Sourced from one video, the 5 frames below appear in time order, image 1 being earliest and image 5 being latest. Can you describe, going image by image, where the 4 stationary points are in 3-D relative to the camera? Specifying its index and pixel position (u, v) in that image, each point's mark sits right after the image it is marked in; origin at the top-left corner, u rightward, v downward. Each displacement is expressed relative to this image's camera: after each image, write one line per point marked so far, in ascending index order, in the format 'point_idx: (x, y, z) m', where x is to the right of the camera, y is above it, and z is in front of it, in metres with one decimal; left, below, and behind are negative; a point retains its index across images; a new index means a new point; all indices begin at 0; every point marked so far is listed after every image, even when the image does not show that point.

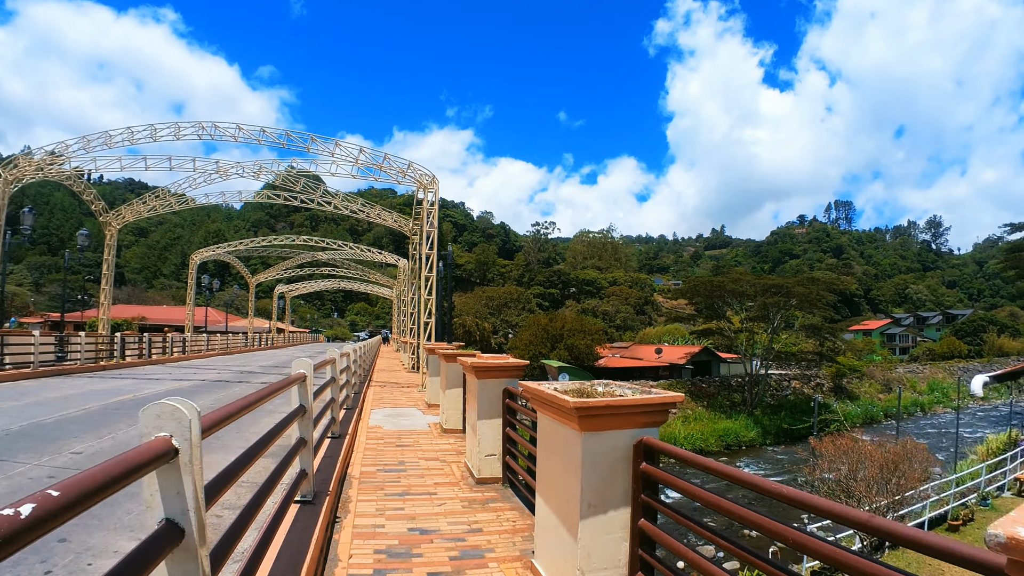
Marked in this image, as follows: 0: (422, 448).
0: (-1.0, -1.8, +6.2) m
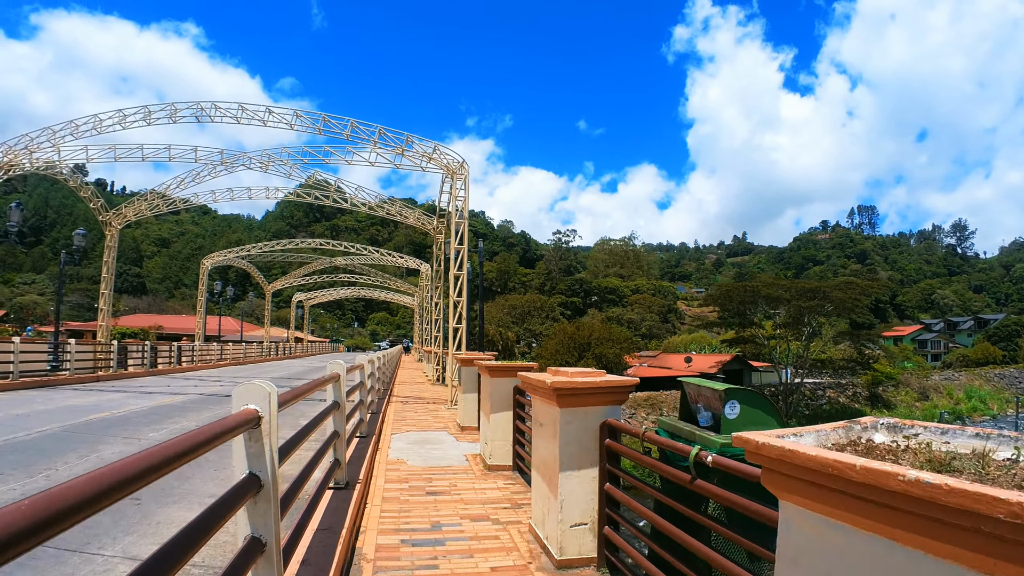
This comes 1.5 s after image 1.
0: (-0.4, -1.7, +4.4) m
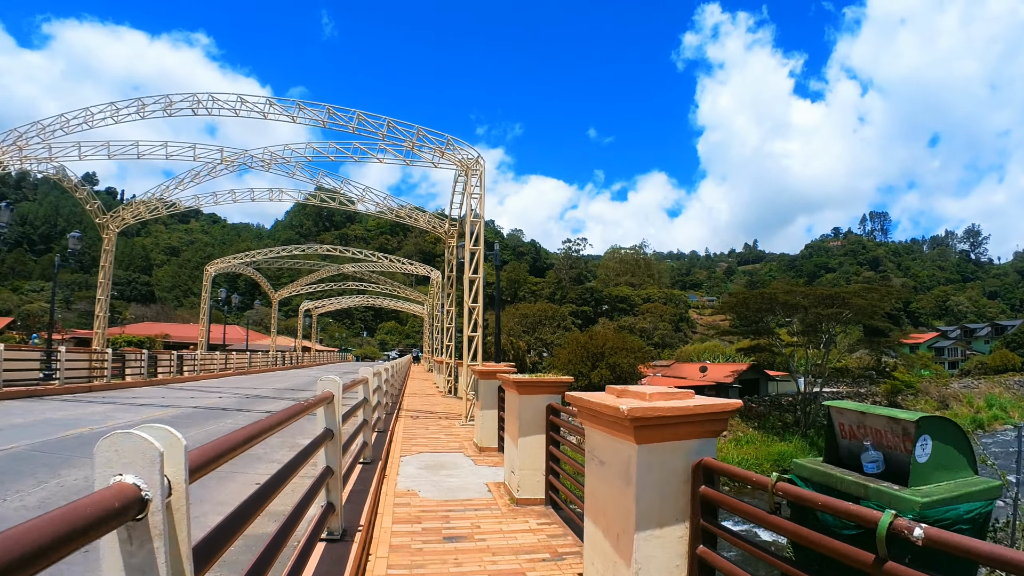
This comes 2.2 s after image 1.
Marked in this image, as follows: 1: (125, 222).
0: (-0.1, -1.7, +3.6) m
1: (-12.1, +2.1, +17.3) m
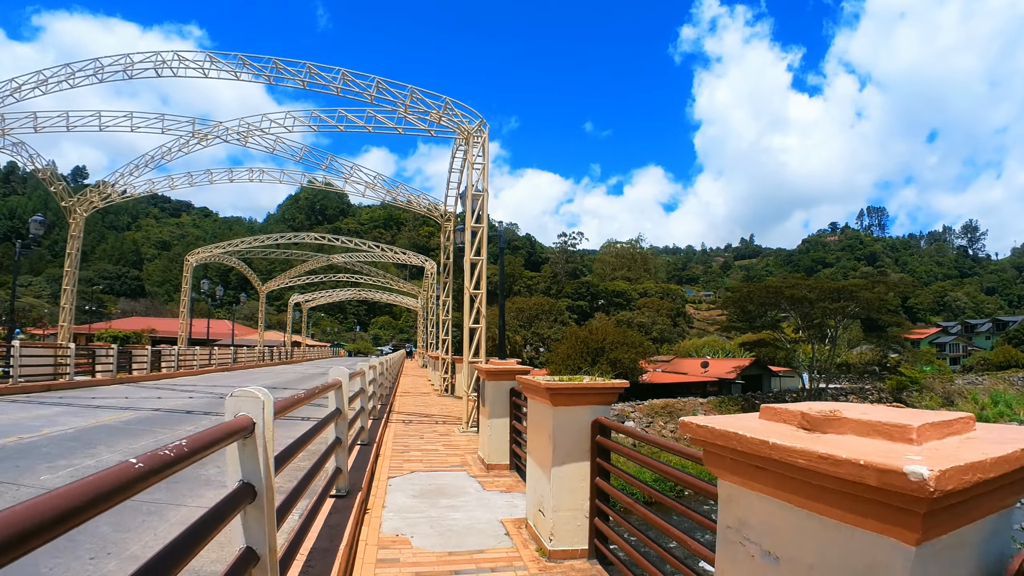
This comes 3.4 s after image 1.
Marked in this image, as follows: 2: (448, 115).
0: (0.0, -1.5, +2.3) m
1: (-12.0, +2.4, +16.0) m
2: (-1.1, +3.0, +9.5) m
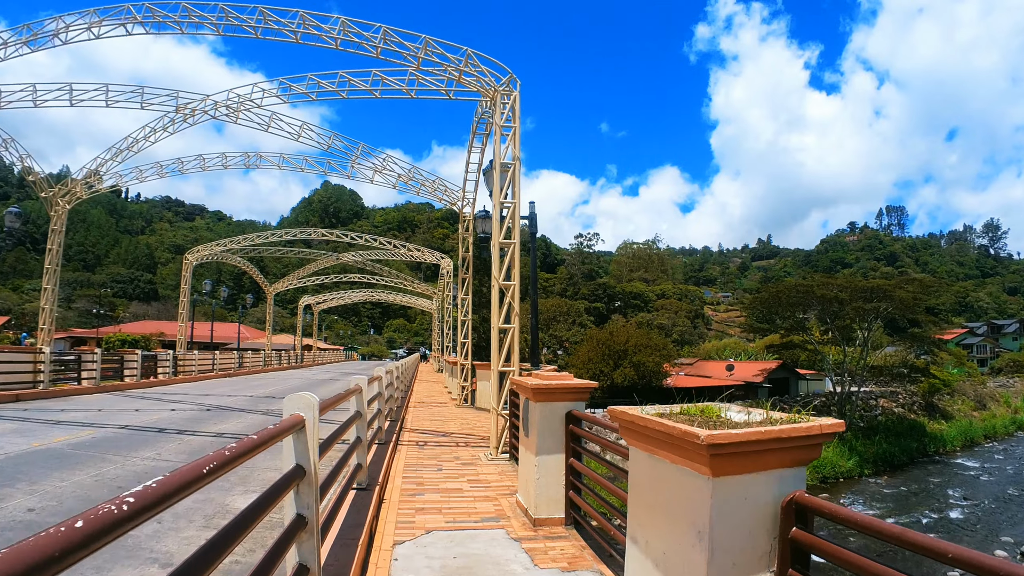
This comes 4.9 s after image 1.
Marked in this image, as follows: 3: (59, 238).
0: (+0.4, -1.3, +0.8) m
1: (-11.4, +2.4, +14.7) m
2: (-0.6, +3.1, +8.0) m
3: (-10.9, +1.2, +13.3) m
